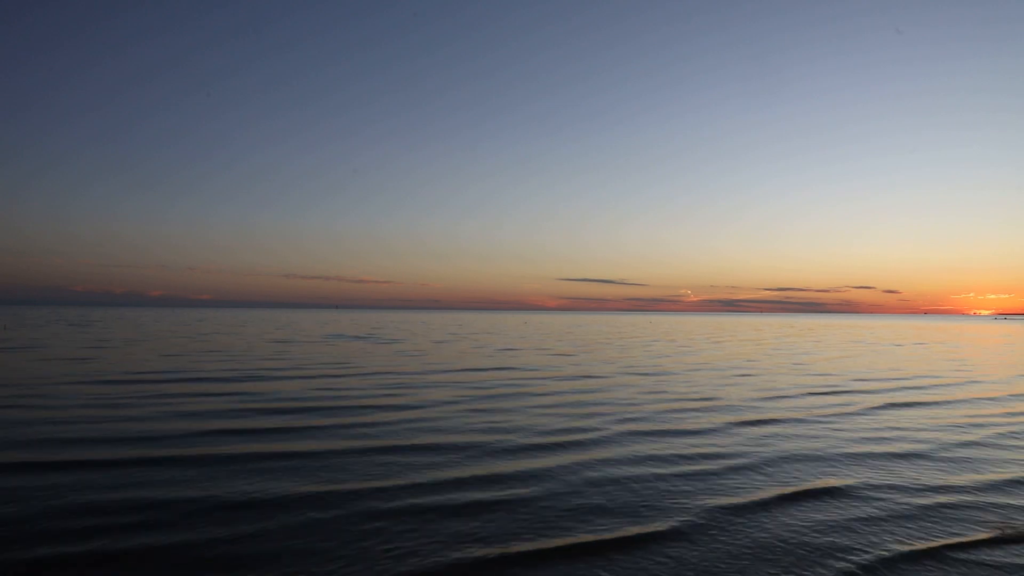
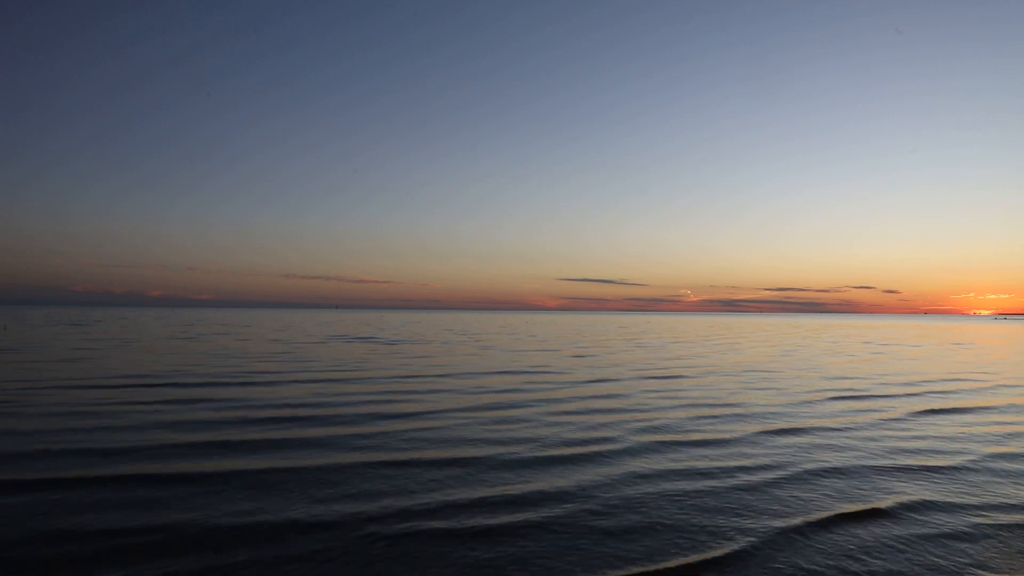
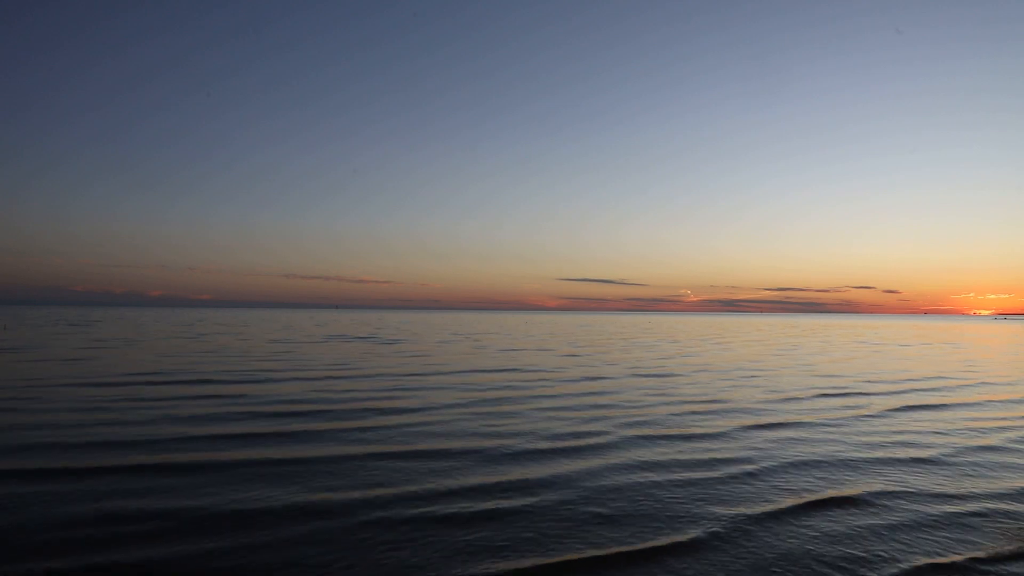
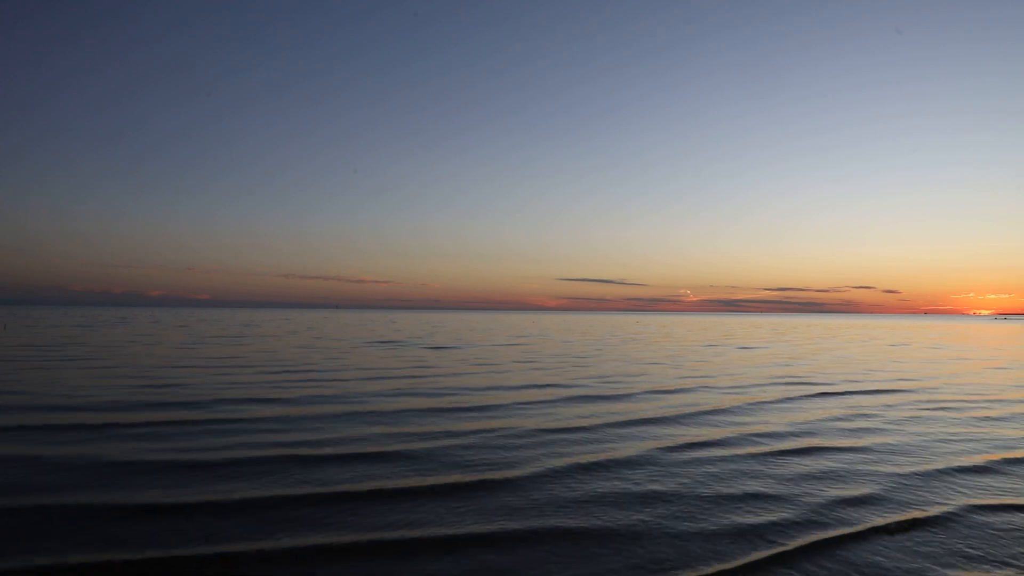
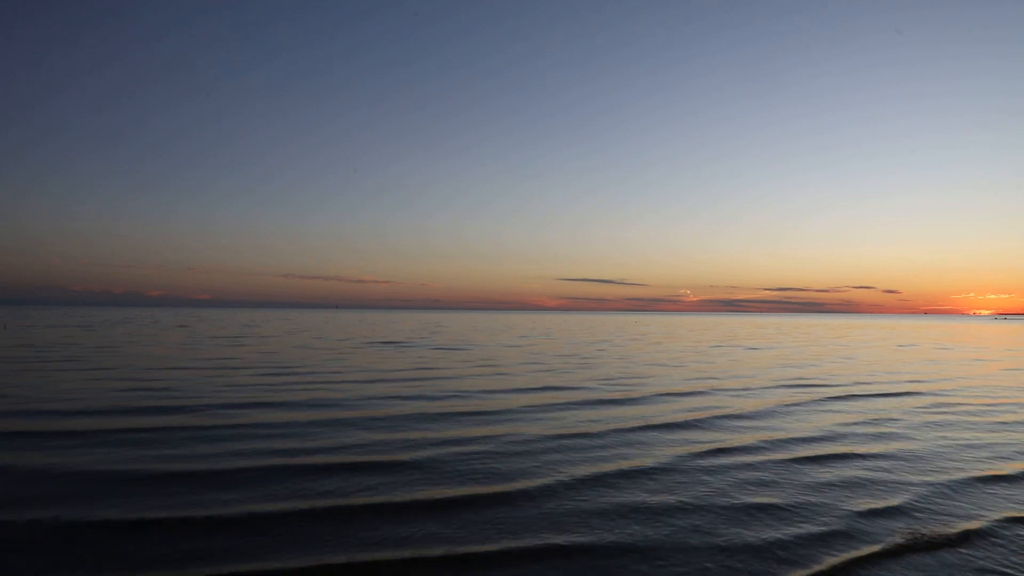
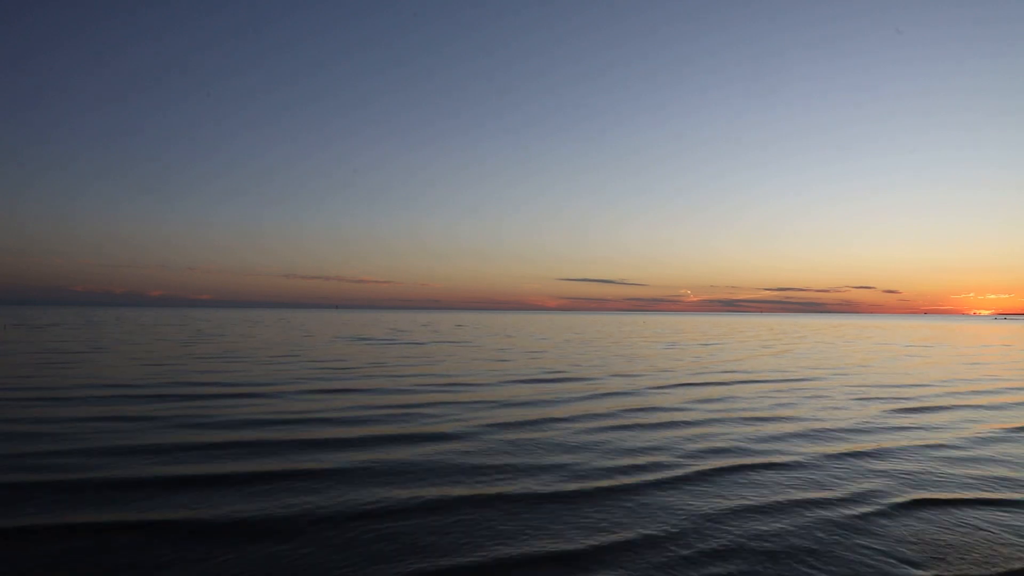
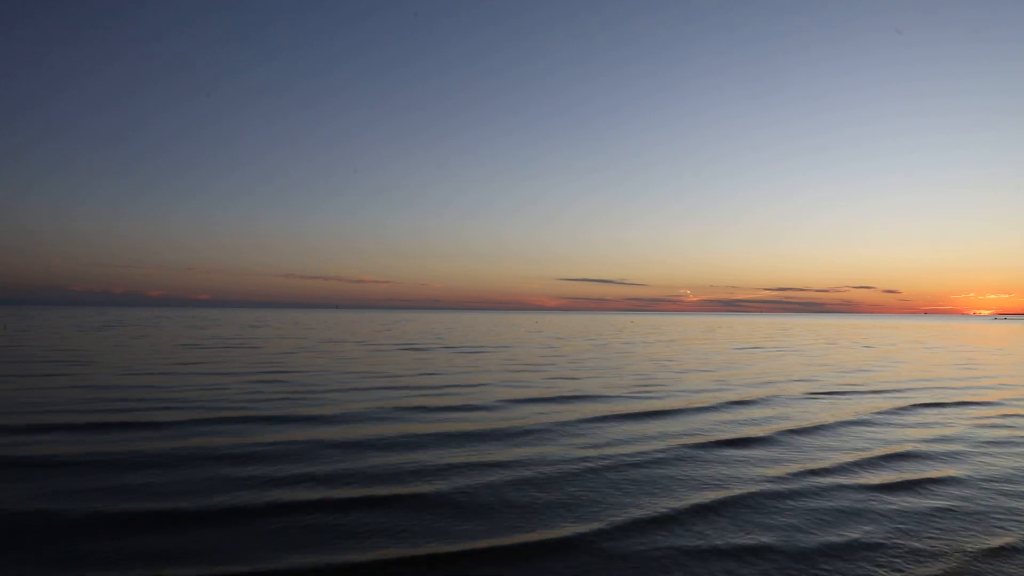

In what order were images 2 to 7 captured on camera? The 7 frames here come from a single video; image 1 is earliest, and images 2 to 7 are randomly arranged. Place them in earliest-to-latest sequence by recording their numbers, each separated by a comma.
3, 2, 6, 4, 5, 7
